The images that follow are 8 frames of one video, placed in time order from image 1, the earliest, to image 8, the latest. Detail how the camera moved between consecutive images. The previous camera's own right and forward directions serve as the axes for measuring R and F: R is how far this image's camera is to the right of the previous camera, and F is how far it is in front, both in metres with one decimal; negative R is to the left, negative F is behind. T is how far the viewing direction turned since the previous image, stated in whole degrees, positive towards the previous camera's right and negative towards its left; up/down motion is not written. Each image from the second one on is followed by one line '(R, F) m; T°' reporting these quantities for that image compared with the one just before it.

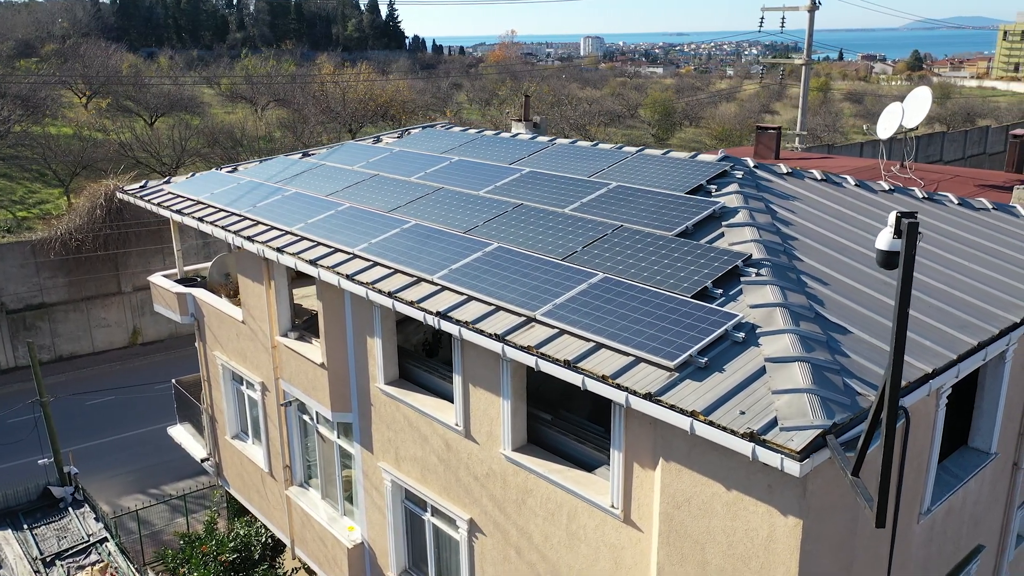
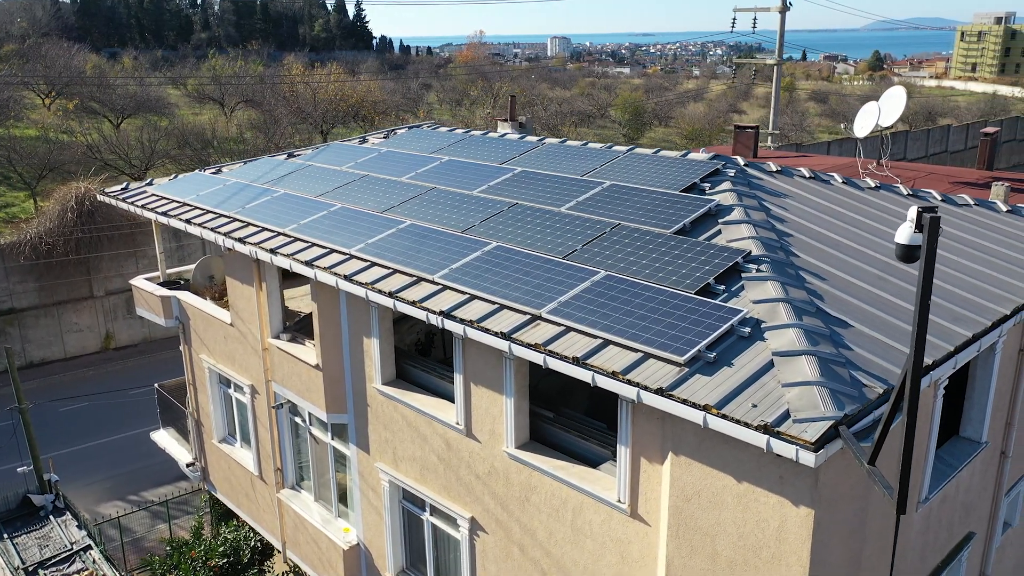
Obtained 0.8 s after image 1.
(-0.3, 0.0) m; +2°
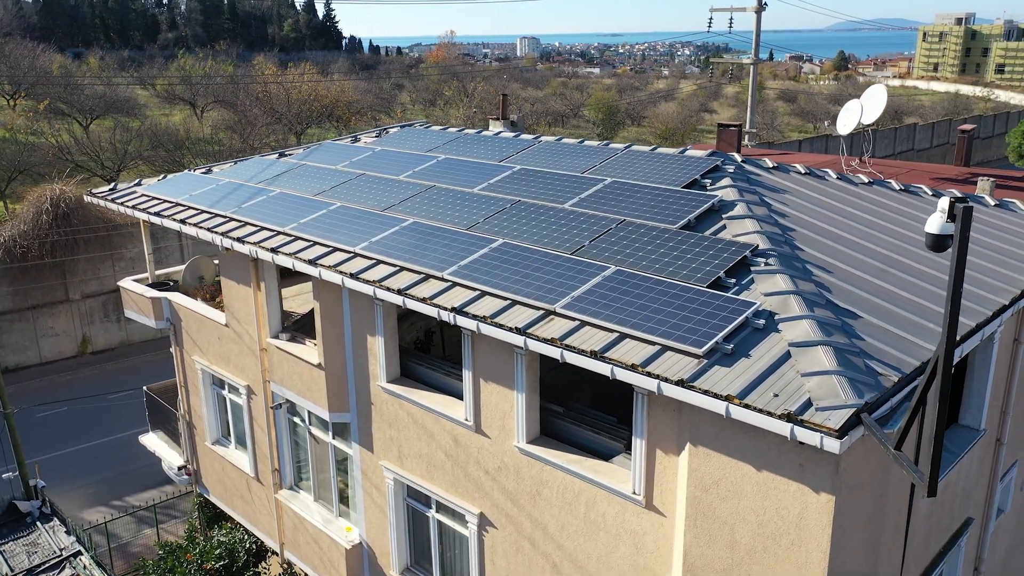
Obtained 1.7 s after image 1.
(-0.4, -0.1) m; +2°
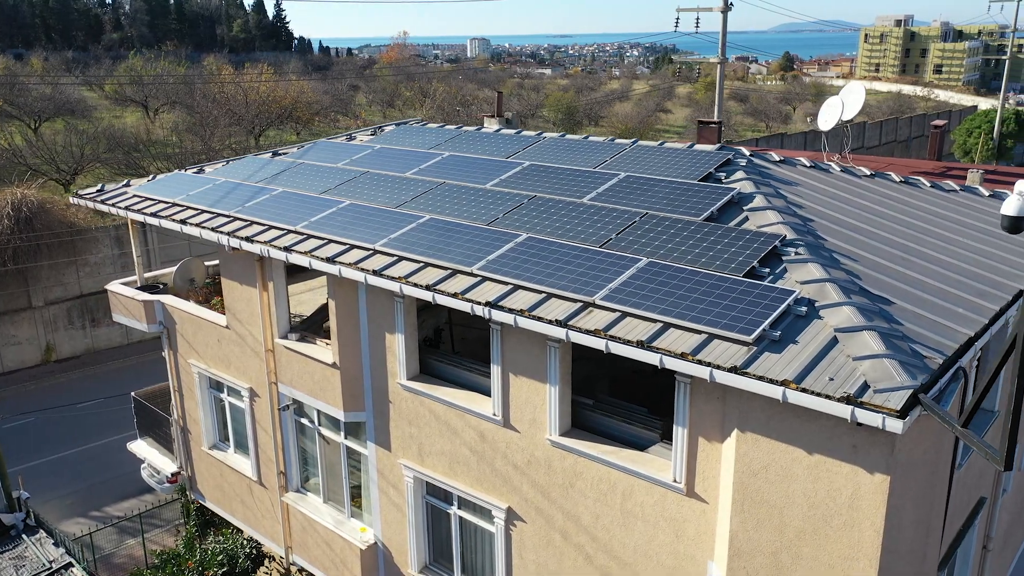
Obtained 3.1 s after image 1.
(-0.8, 0.0) m; +3°
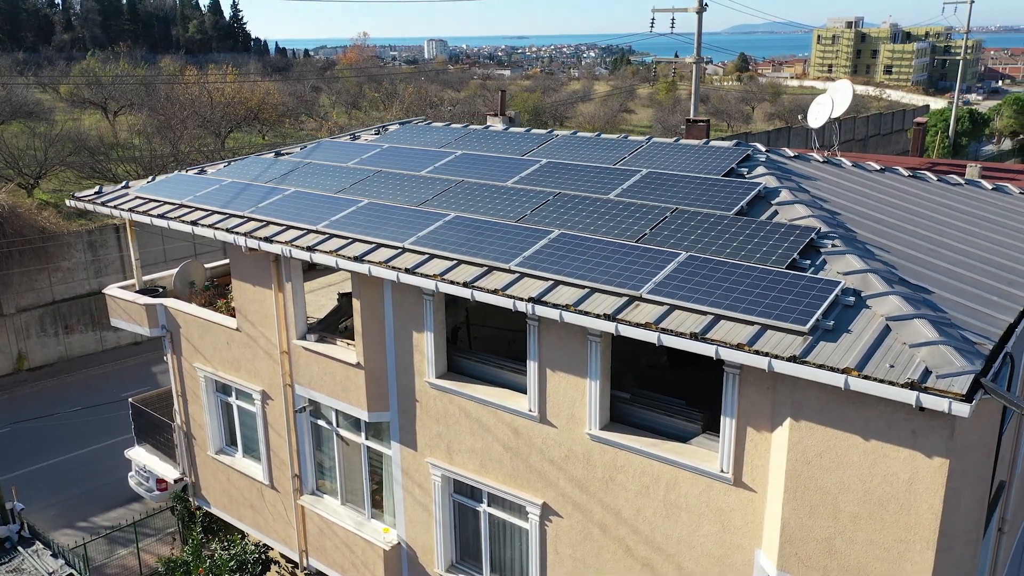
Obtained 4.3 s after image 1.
(-0.9, 0.0) m; +2°
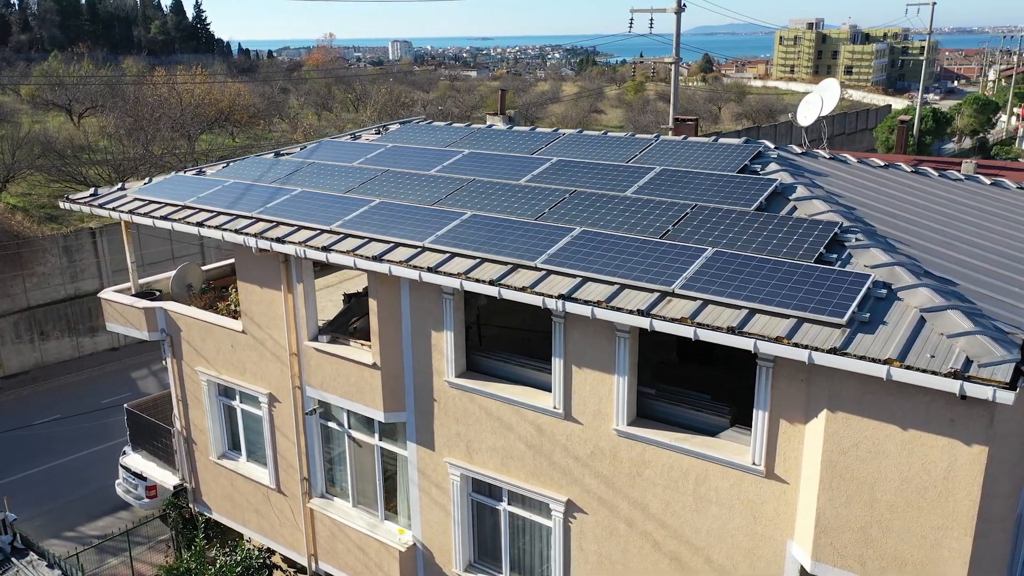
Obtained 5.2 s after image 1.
(-0.6, 0.0) m; +2°
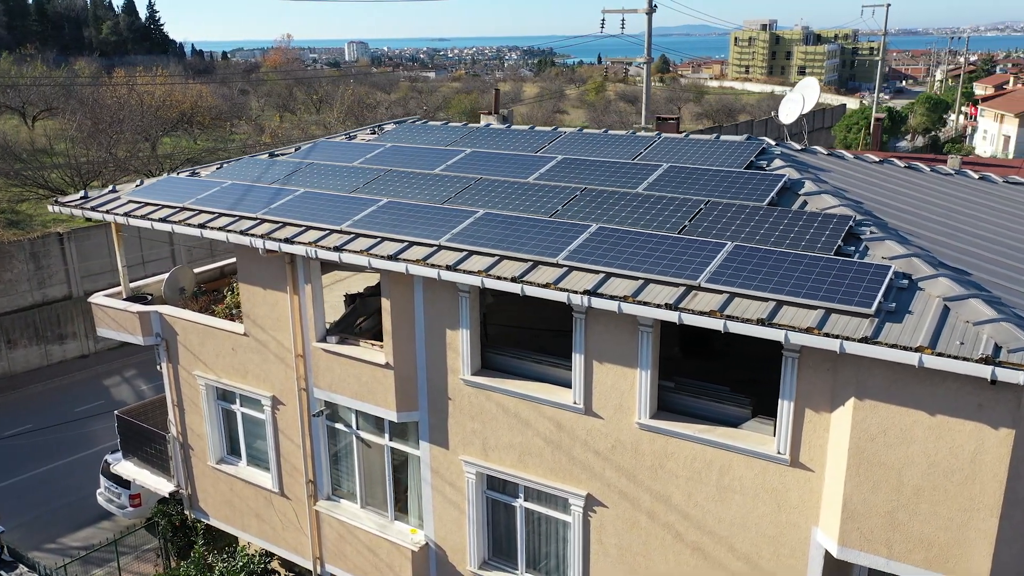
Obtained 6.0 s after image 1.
(-0.7, 0.0) m; +2°
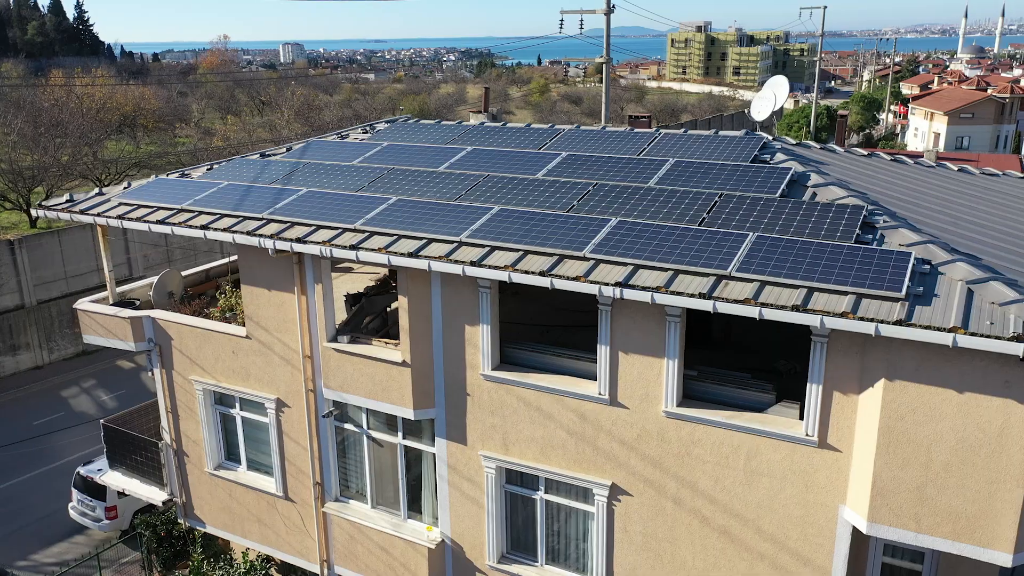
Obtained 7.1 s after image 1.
(-1.0, -0.1) m; +4°
